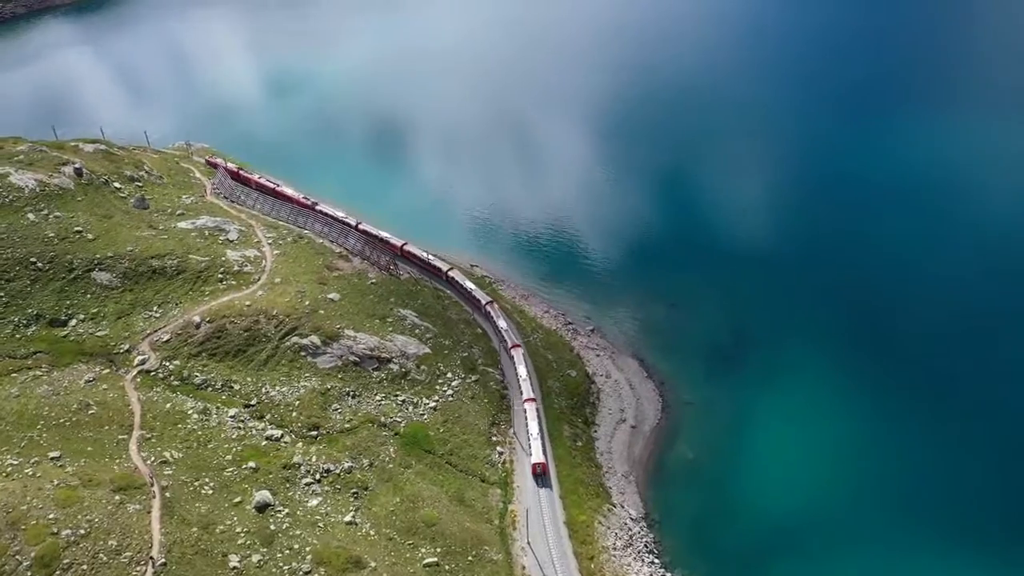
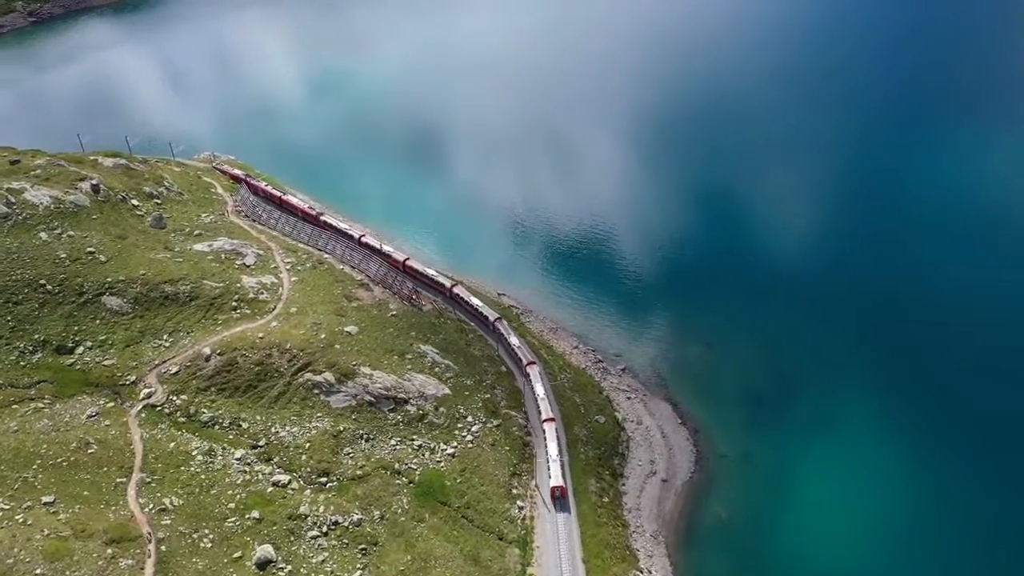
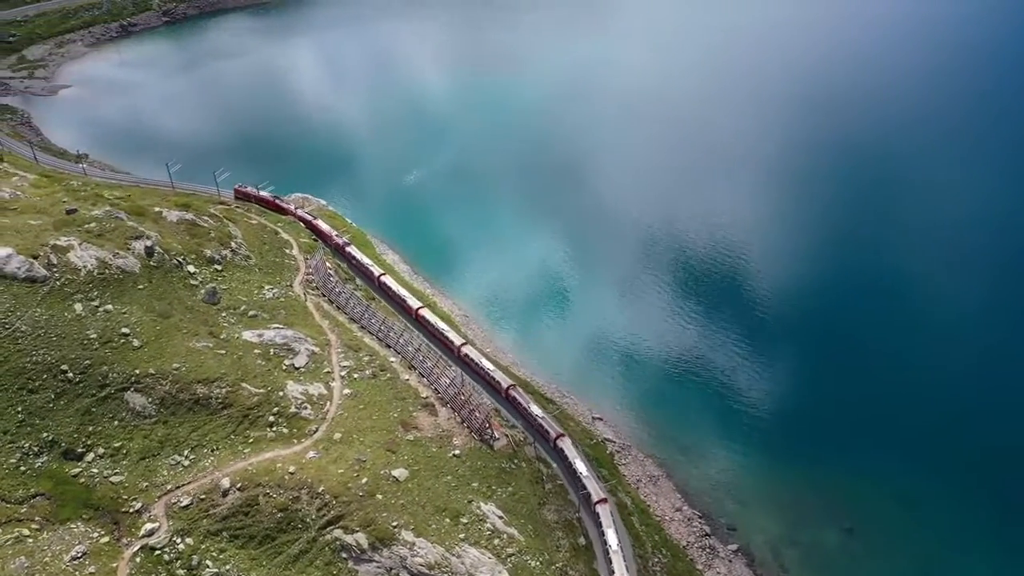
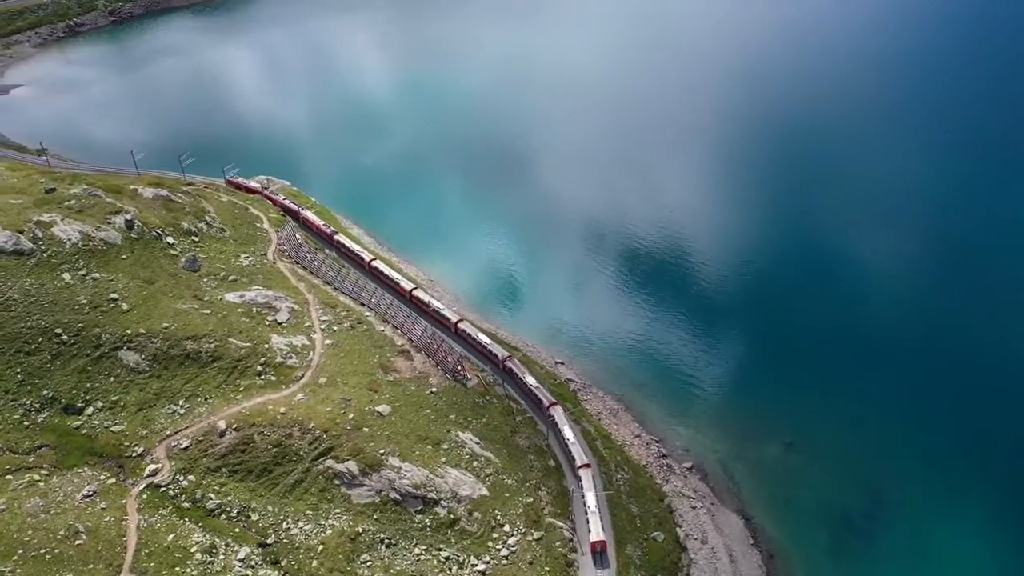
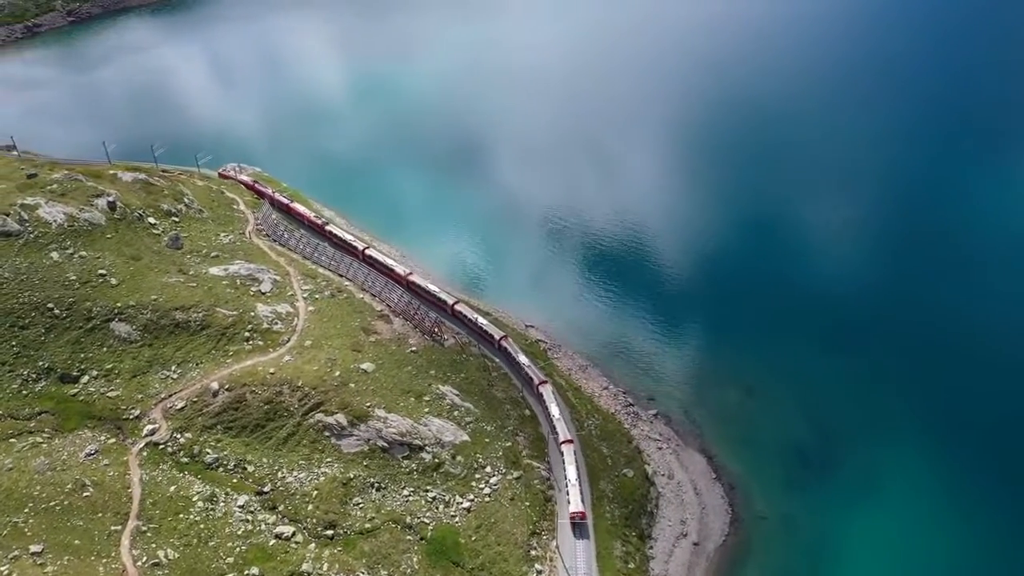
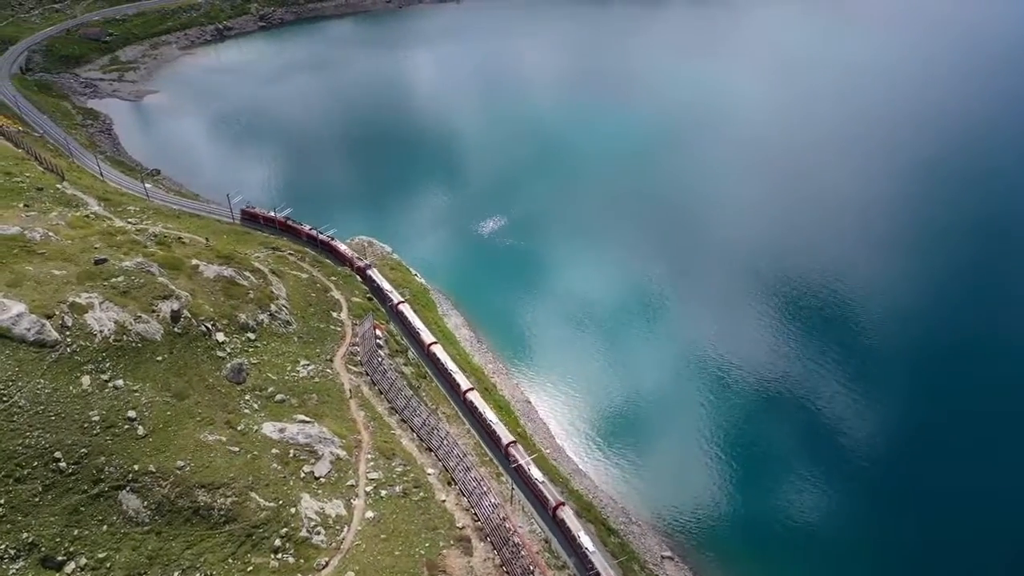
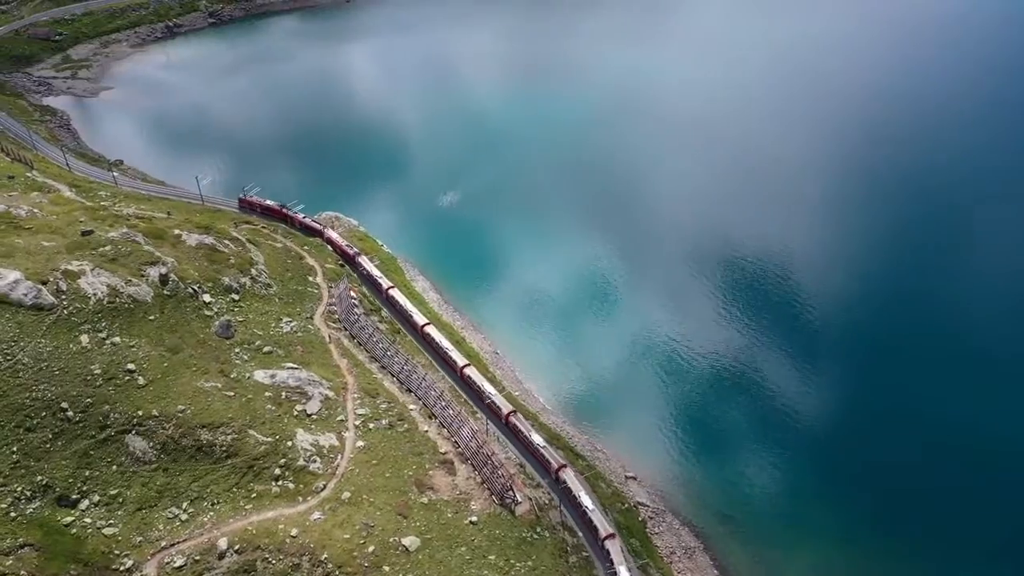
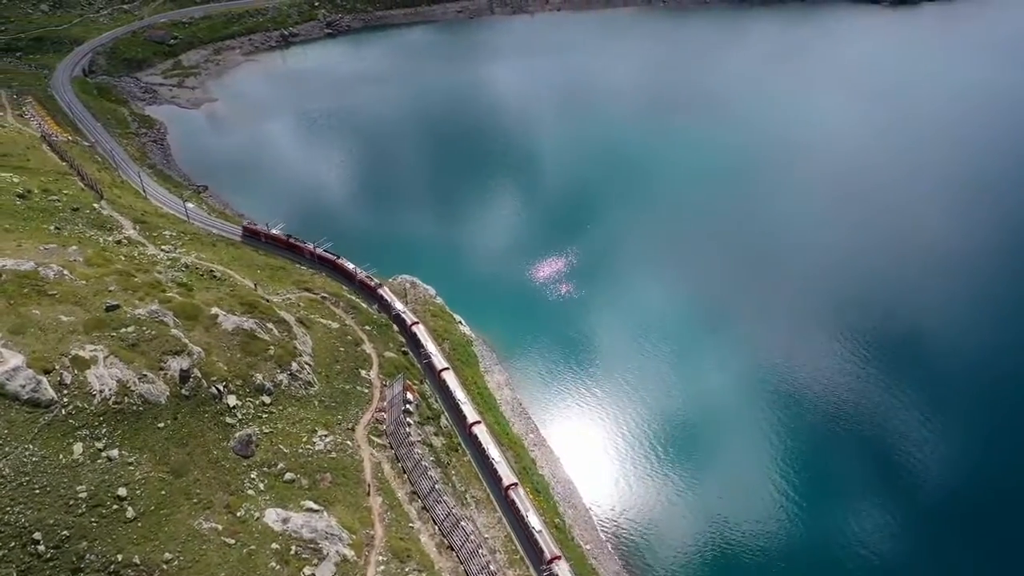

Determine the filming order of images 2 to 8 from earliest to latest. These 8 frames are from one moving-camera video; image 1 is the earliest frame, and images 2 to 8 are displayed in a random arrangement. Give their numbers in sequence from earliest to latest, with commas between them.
2, 5, 4, 3, 7, 6, 8
